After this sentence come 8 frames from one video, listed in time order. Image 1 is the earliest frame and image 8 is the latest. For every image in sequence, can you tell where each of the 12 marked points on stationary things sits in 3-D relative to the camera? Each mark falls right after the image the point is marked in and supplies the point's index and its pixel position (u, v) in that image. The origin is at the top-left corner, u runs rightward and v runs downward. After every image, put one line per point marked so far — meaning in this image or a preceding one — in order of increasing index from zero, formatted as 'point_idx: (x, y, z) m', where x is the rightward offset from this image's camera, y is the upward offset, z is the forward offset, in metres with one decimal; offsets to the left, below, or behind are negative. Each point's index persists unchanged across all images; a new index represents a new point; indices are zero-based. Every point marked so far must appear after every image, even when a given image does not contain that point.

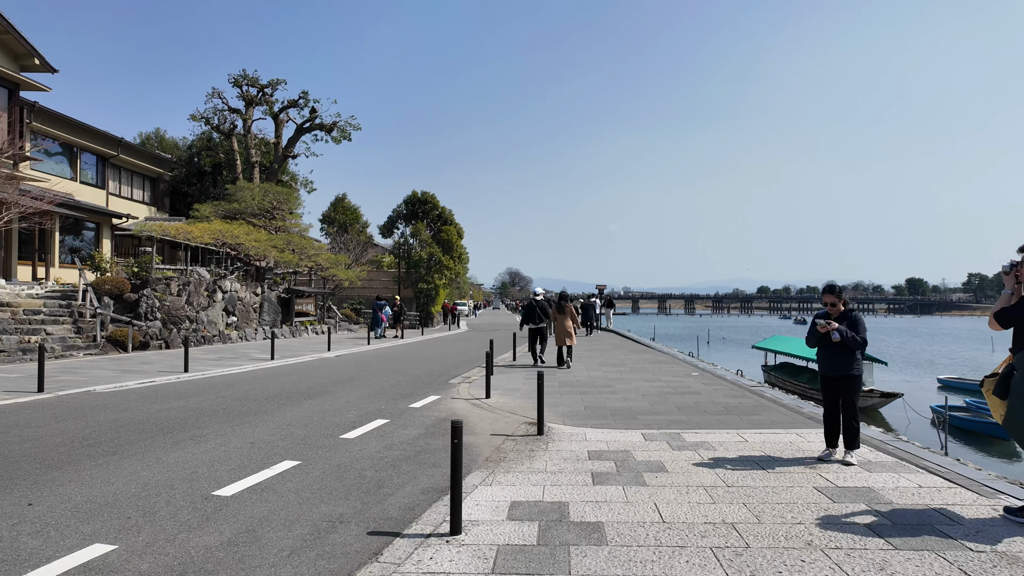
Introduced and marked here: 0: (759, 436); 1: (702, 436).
0: (+3.2, -1.9, +8.0) m
1: (+2.4, -1.9, +8.0) m
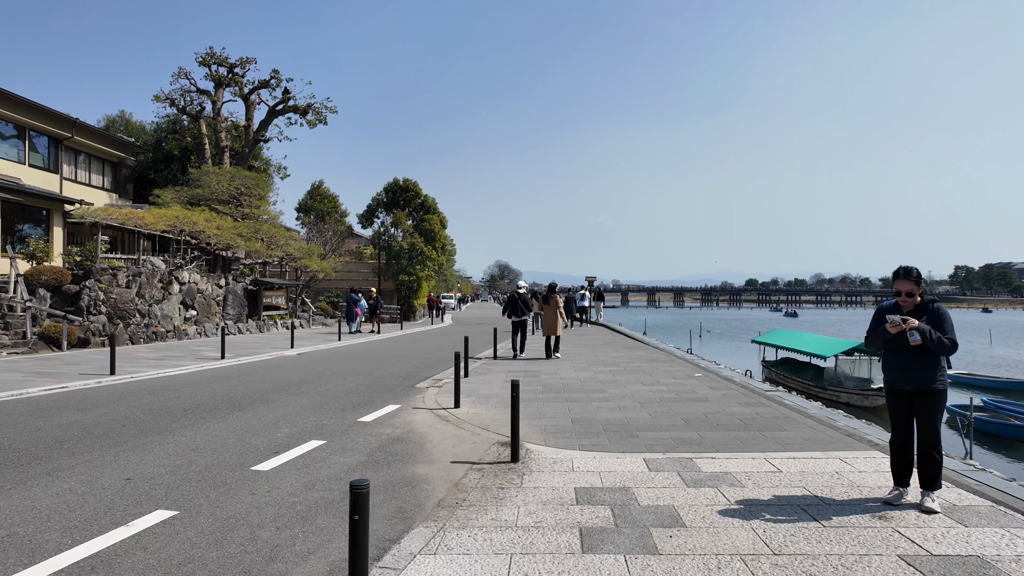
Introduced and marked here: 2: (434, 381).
0: (+2.8, -1.8, +6.3) m
1: (+2.1, -1.8, +6.2) m
2: (-1.5, -1.8, +11.8) m
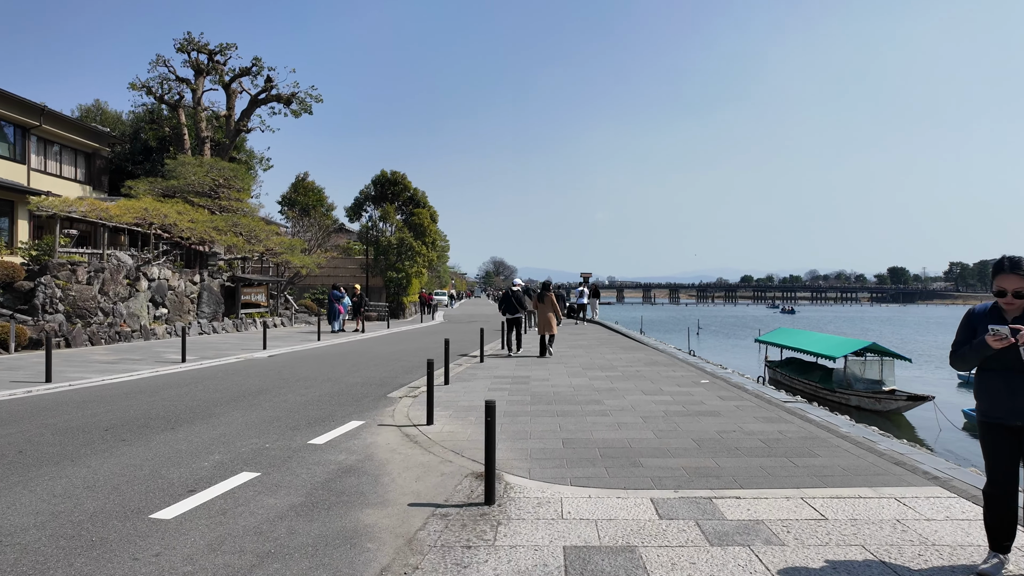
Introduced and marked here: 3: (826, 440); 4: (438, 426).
0: (+2.6, -1.7, +5.0) m
1: (+1.9, -1.7, +4.9) m
2: (-1.7, -1.7, +10.5) m
3: (+3.5, -1.7, +6.9) m
4: (-0.9, -1.8, +7.9) m
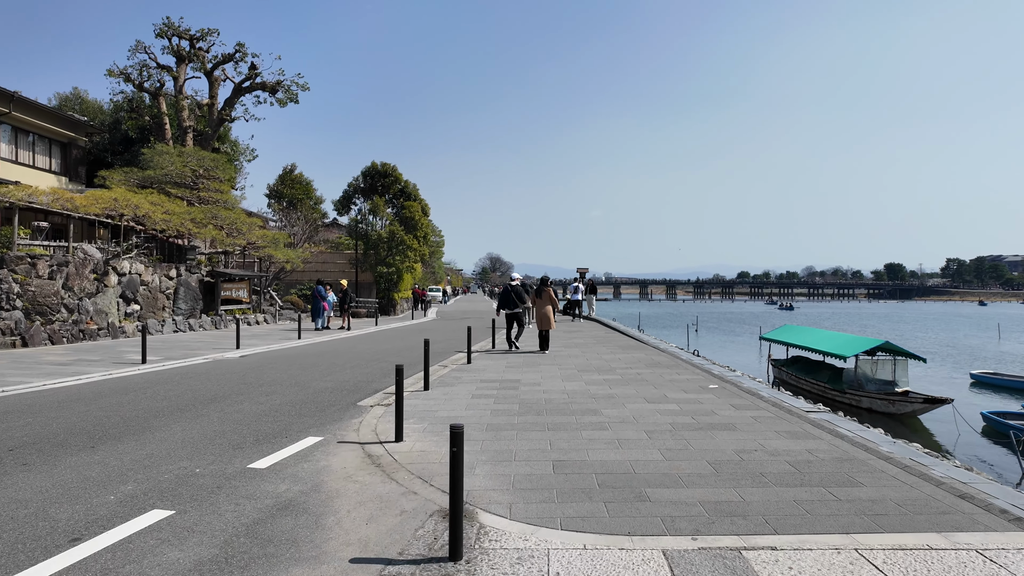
0: (+2.4, -1.7, +3.8) m
1: (+1.7, -1.7, +3.8) m
2: (-1.9, -1.6, +9.4) m
3: (+3.3, -1.6, +5.8) m
4: (-1.1, -1.7, +6.8) m
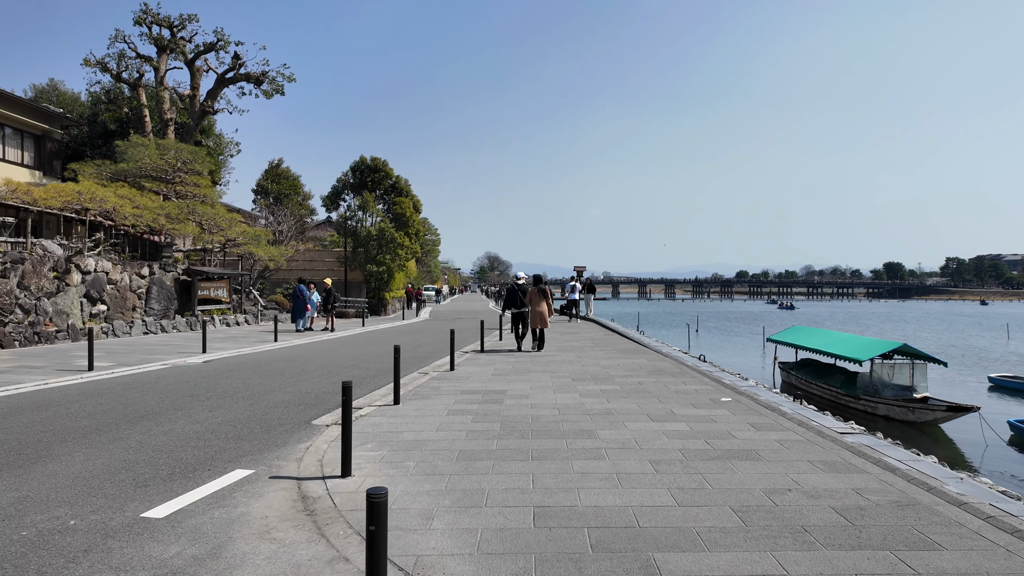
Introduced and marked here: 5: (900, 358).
0: (+2.2, -1.7, +2.6) m
1: (+1.5, -1.7, +2.5) m
2: (-2.2, -1.6, +8.1) m
3: (+3.1, -1.6, +4.5) m
4: (-1.4, -1.7, +5.5) m
5: (+11.6, -2.1, +18.5) m
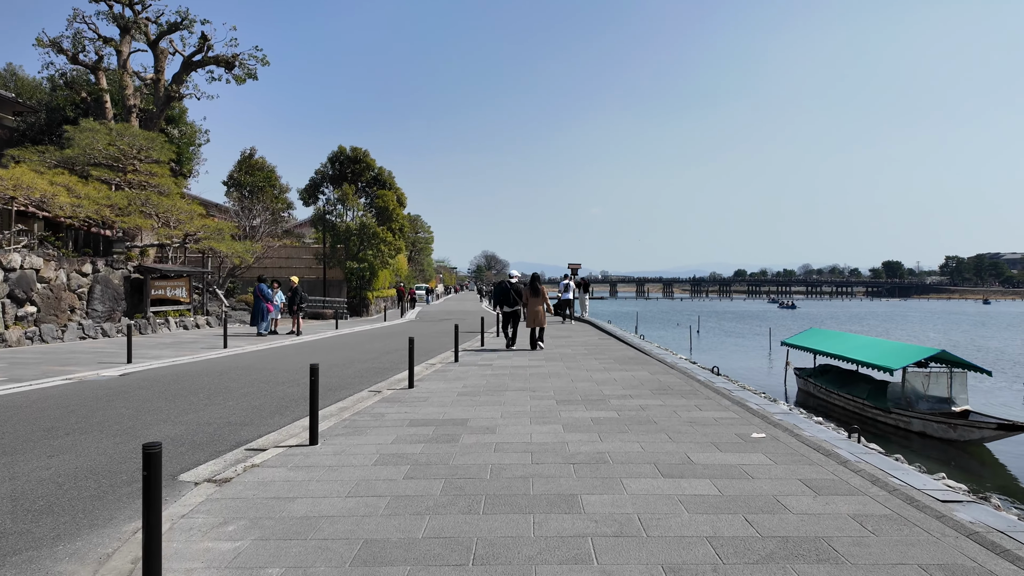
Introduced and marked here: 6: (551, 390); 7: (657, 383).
0: (+1.8, -1.7, +0.3) m
1: (+1.1, -1.7, +0.2) m
2: (-2.6, -1.6, +5.8) m
3: (+2.7, -1.6, +2.3) m
4: (-1.8, -1.7, +3.2) m
5: (+11.1, -2.0, +16.3) m
6: (+0.6, -1.5, +9.5) m
7: (+2.3, -1.5, +10.0) m
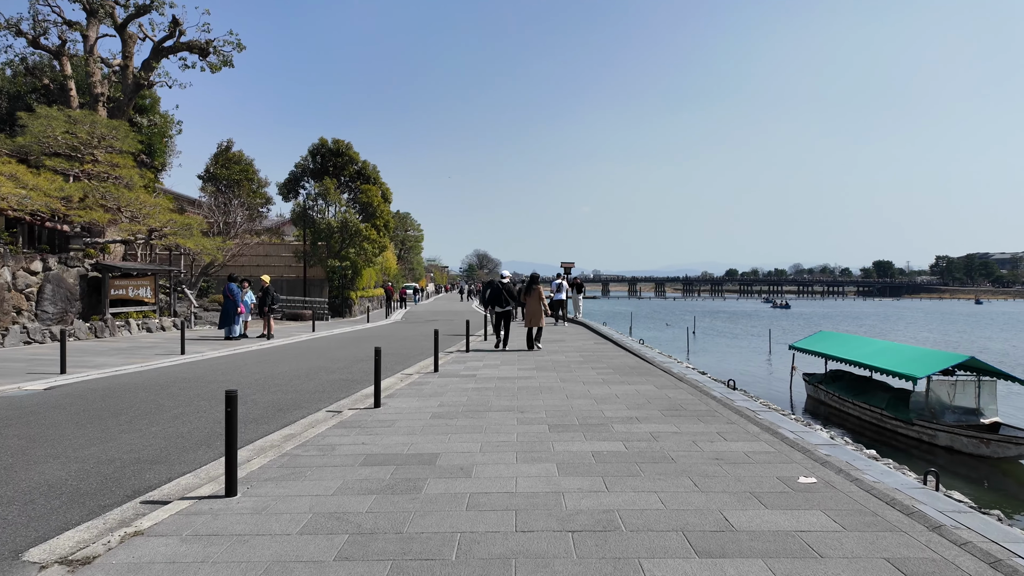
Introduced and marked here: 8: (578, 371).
0: (+1.7, -1.7, -1.2) m
1: (+1.0, -1.7, -1.3) m
2: (-2.8, -1.6, +4.3) m
3: (+2.6, -1.6, +0.8) m
4: (-1.9, -1.7, +1.7) m
5: (+10.8, -2.1, +14.9) m
6: (+0.4, -1.6, +8.1) m
7: (+2.1, -1.5, +8.5) m
8: (+1.3, -1.5, +11.6) m
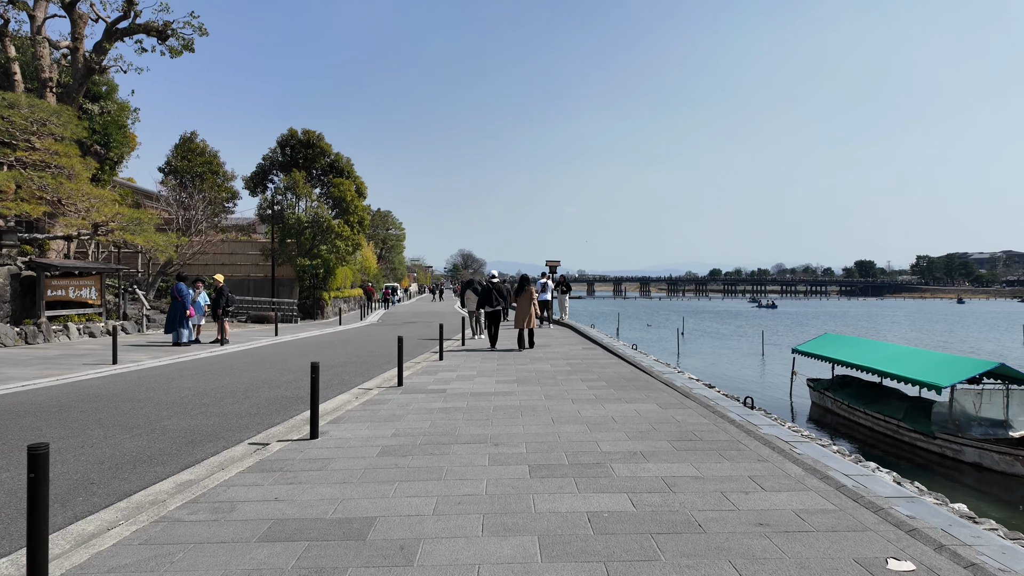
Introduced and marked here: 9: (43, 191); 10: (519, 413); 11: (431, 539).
0: (+1.6, -1.7, -2.8) m
1: (+0.9, -1.7, -2.9) m
2: (-3.0, -1.6, +2.5) m
3: (+2.4, -1.6, -0.8) m
4: (-2.0, -1.7, 0.0) m
5: (+10.3, -2.0, +13.5) m
6: (+0.1, -1.6, +6.4) m
7: (+1.8, -1.5, +6.9) m
8: (+0.9, -1.5, +10.0) m
9: (-14.0, +2.8, +18.8) m
10: (+0.1, -1.6, +7.8) m
11: (-0.5, -1.6, +4.0) m
